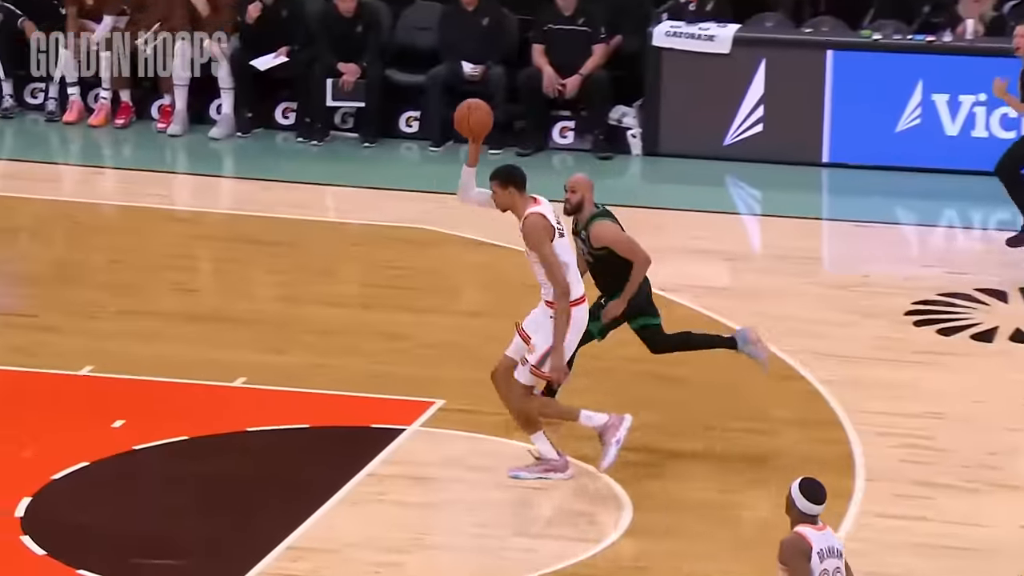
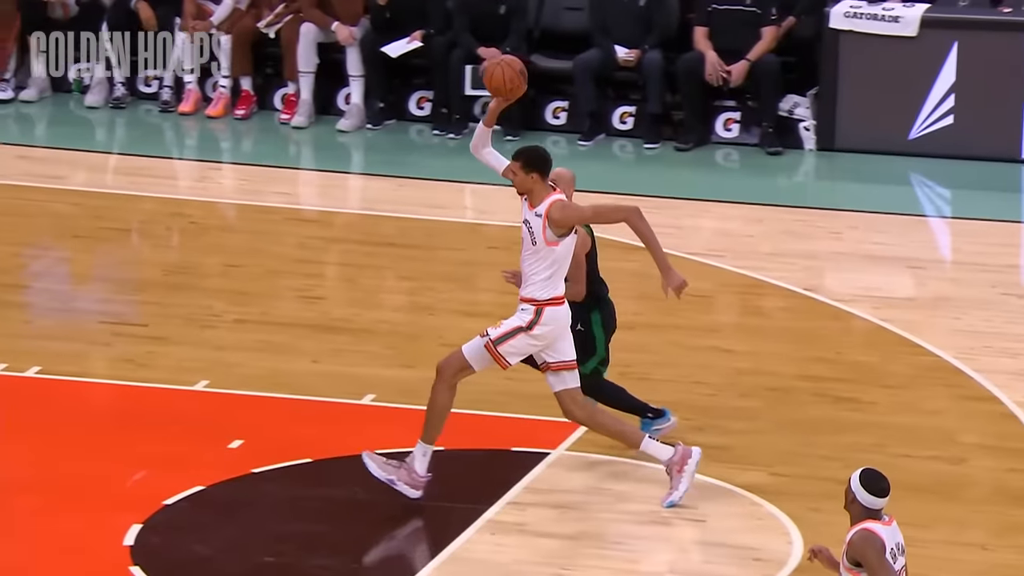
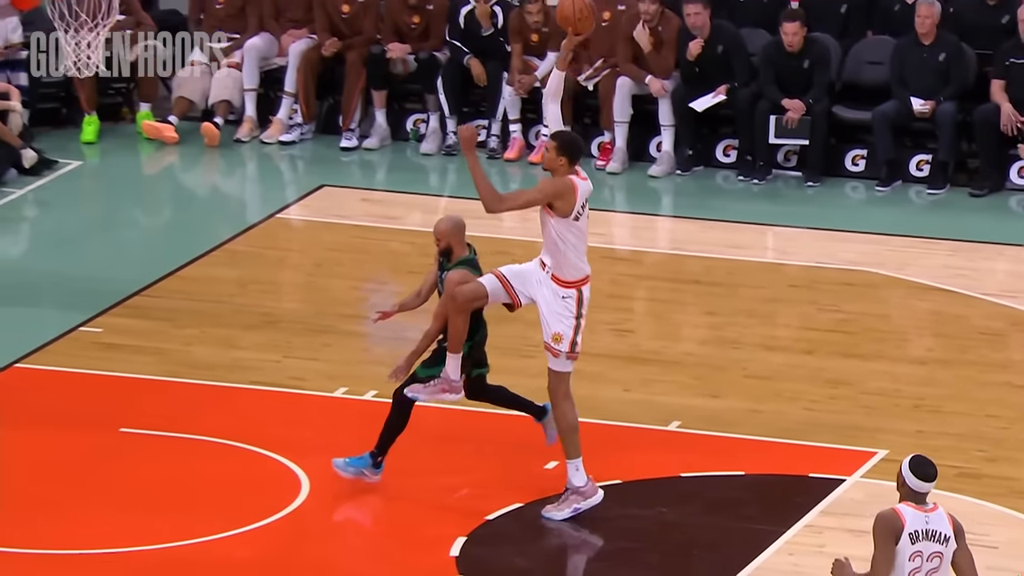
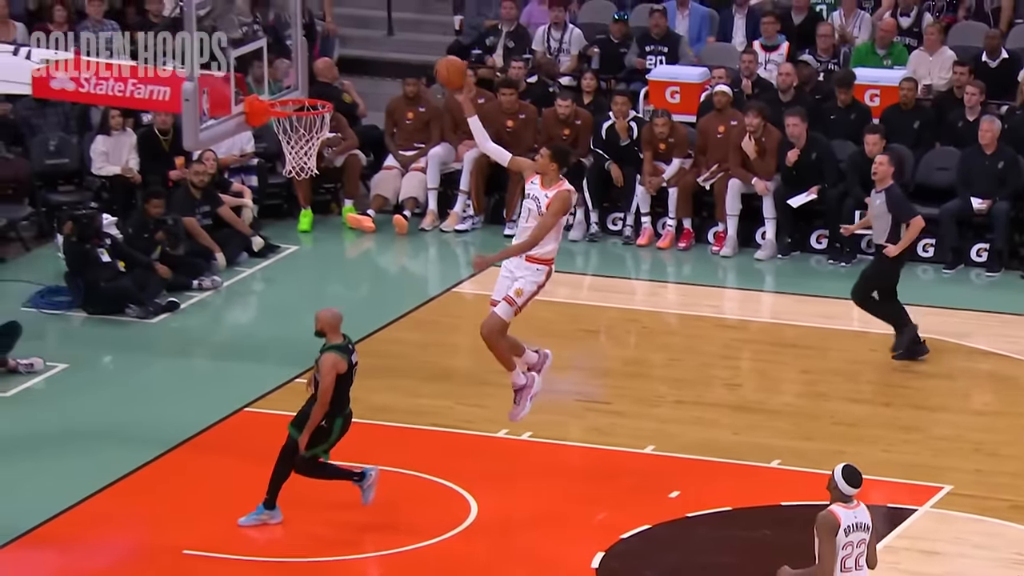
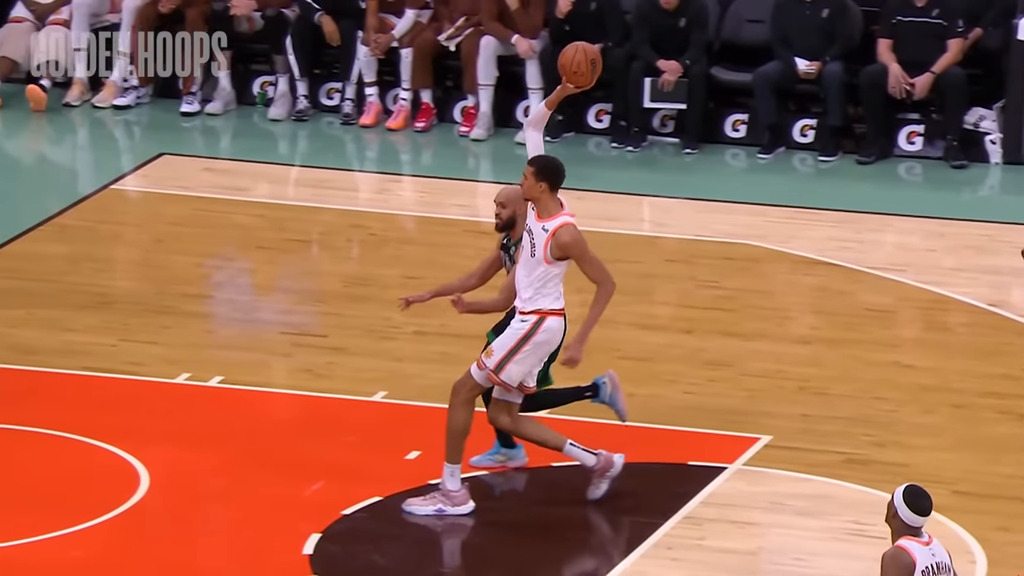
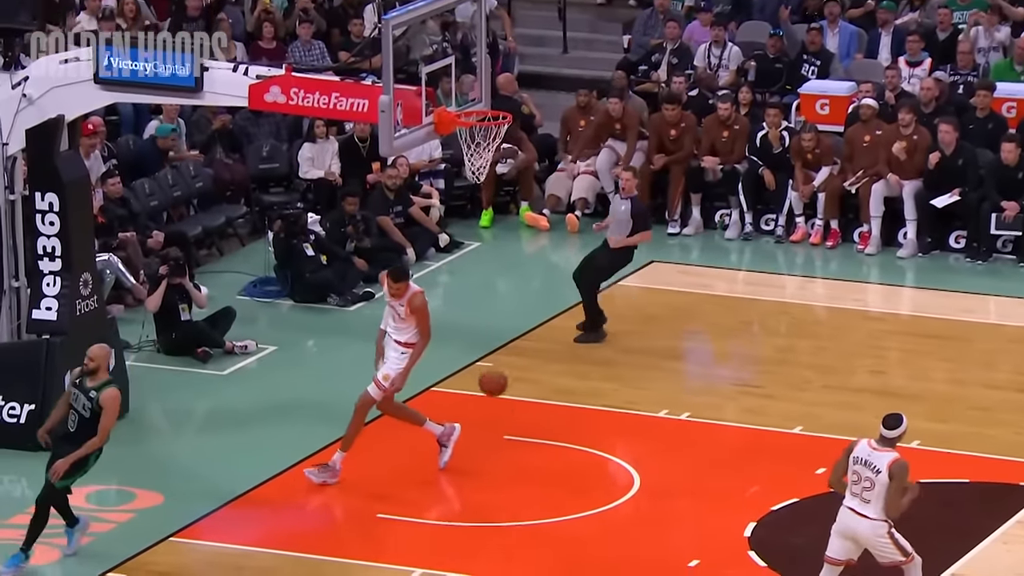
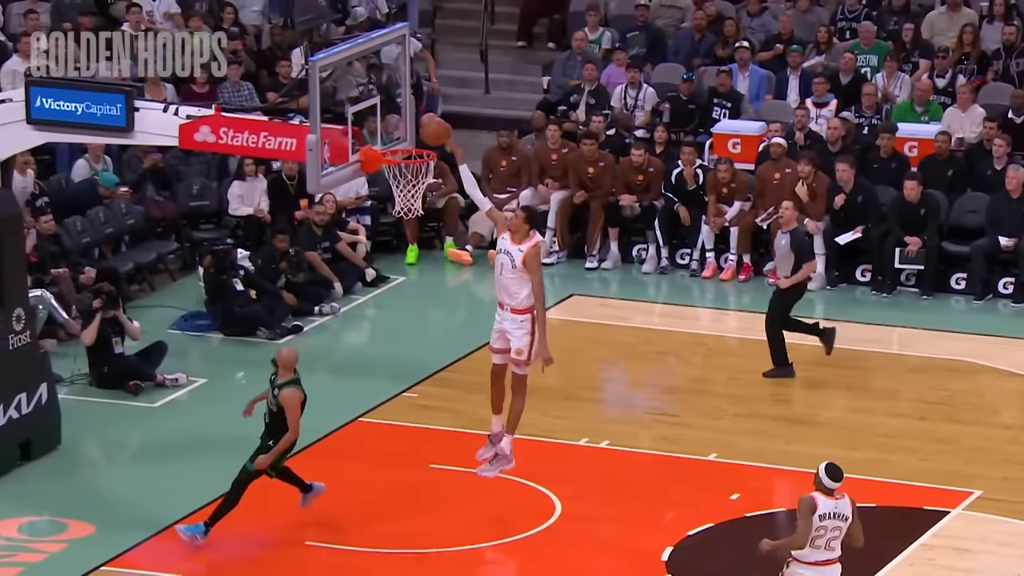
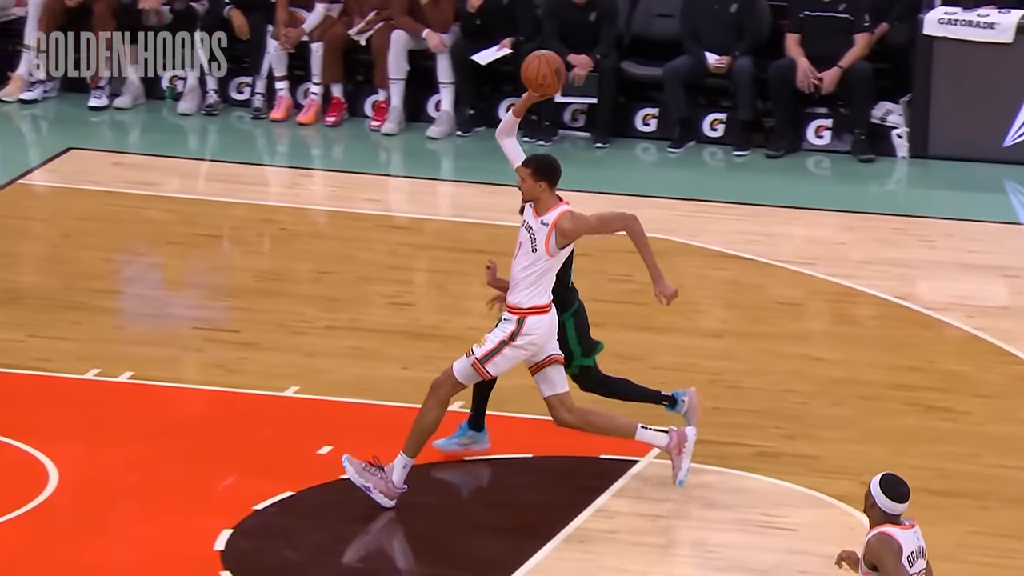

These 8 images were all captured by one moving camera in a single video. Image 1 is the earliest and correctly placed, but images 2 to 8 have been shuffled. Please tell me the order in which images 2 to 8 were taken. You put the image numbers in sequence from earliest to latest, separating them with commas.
2, 8, 5, 3, 4, 7, 6
